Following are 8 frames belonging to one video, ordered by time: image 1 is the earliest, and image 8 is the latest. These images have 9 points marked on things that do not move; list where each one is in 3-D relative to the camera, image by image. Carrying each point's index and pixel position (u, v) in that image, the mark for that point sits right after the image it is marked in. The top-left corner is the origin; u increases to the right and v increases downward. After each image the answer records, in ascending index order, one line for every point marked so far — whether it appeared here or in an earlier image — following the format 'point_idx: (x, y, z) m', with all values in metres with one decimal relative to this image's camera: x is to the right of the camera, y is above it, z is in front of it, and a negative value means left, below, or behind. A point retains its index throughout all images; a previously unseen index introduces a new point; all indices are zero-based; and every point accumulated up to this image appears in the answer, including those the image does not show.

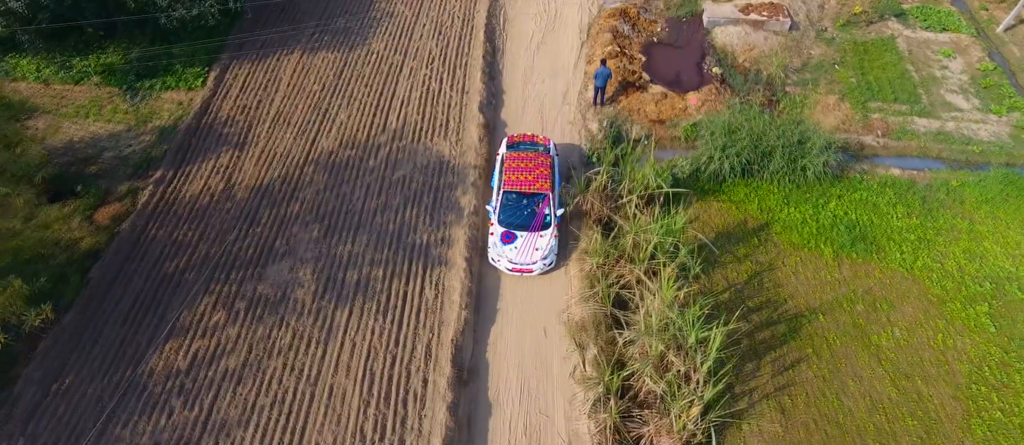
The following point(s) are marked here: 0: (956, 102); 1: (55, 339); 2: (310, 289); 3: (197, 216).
0: (+11.4, +3.1, +14.9) m
1: (-7.4, -1.9, +9.5) m
2: (-3.6, -1.2, +10.4) m
3: (-6.1, +0.1, +11.3) m
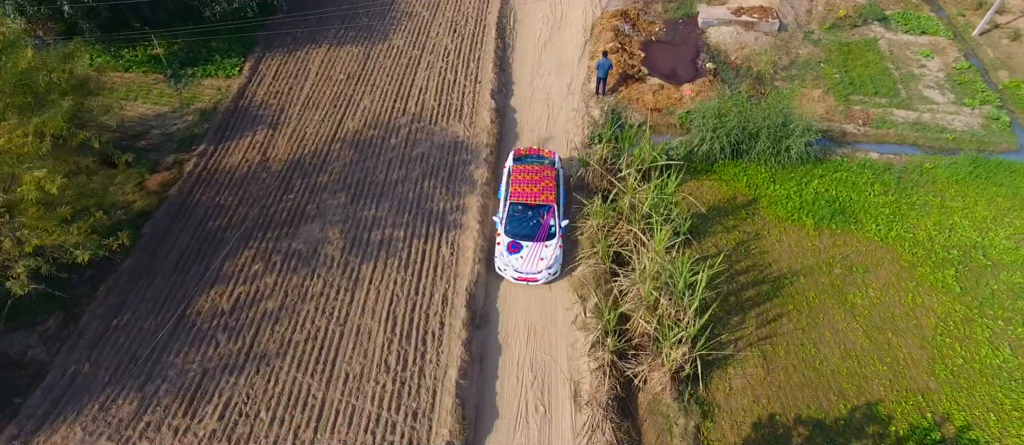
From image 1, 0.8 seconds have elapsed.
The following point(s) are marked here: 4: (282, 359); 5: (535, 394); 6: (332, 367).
0: (+11.7, +3.5, +16.1) m
1: (-7.3, -1.1, +10.6) m
2: (-3.5, -0.5, +11.5) m
3: (-6.0, +0.8, +12.5) m
4: (-3.9, -2.3, +9.8) m
5: (+0.3, -2.9, +9.7) m
6: (-3.0, -2.4, +9.7) m
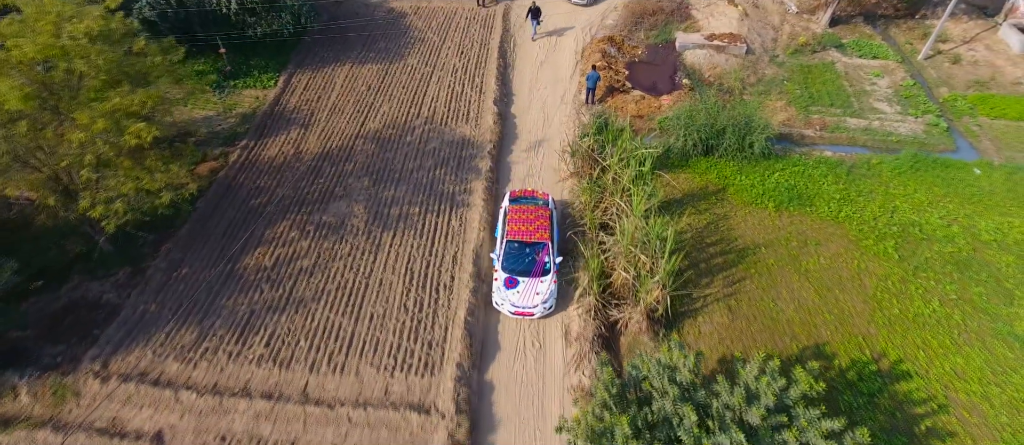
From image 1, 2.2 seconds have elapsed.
0: (+11.7, +3.6, +18.3) m
1: (-7.2, -0.4, +12.5) m
2: (-3.4, +0.1, +13.4) m
3: (-6.0, +1.3, +14.5) m
4: (-3.9, -1.6, +11.6) m
5: (+0.4, -2.2, +11.5) m
6: (-3.0, -1.7, +11.4) m
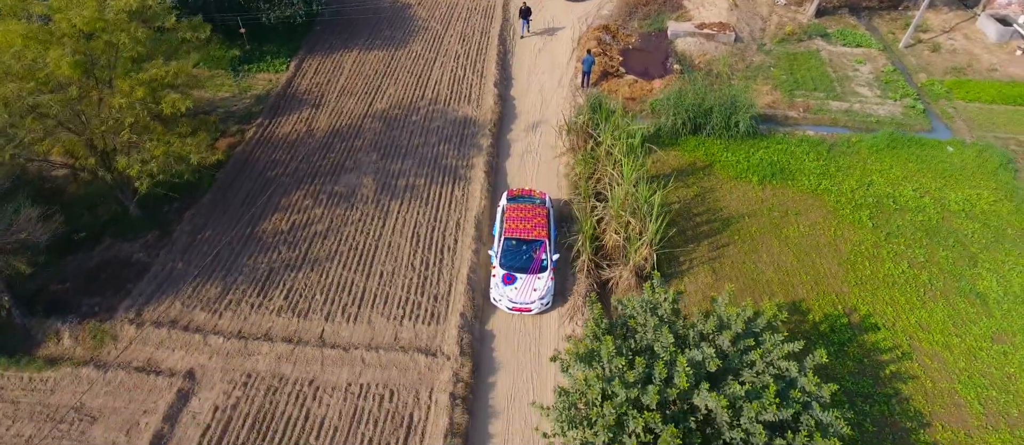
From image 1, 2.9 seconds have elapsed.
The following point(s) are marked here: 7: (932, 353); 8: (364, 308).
0: (+11.6, +4.3, +19.3) m
1: (-7.3, +0.3, +13.4) m
2: (-3.5, +0.8, +14.4) m
3: (-6.0, +2.0, +15.5) m
4: (-3.9, -0.8, +12.5) m
5: (+0.3, -1.4, +12.4) m
6: (-3.0, -1.0, +12.4) m
7: (+8.4, -2.6, +11.6) m
8: (-2.9, -1.7, +11.5) m
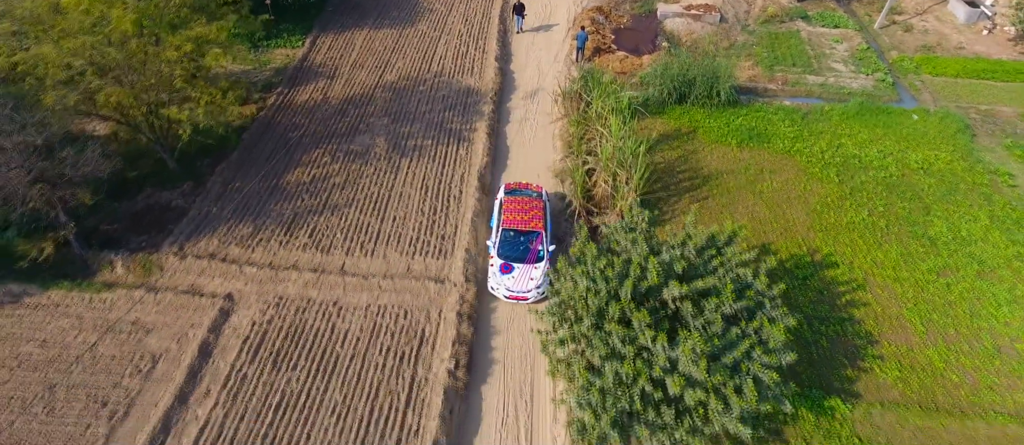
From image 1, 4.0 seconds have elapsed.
0: (+11.6, +5.5, +20.7) m
1: (-7.3, +1.5, +14.9) m
2: (-3.5, +2.0, +15.8) m
3: (-6.0, +3.2, +16.9) m
4: (-3.9, +0.3, +14.0) m
5: (+0.3, -0.2, +13.9) m
6: (-3.0, +0.2, +13.8) m
7: (+8.4, -1.4, +13.1) m
8: (-3.0, -0.5, +13.0) m
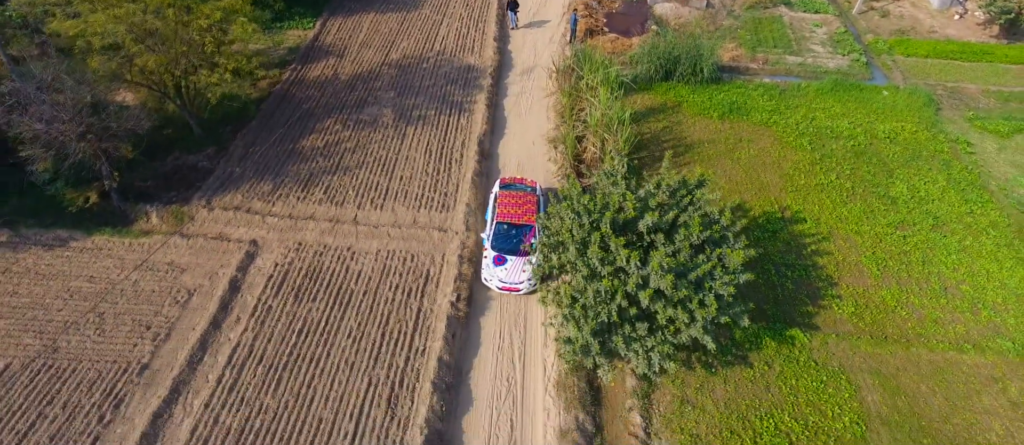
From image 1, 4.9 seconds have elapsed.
0: (+11.5, +6.6, +22.1) m
1: (-7.4, +2.6, +16.2) m
2: (-3.6, +3.1, +17.1) m
3: (-6.1, +4.3, +18.2) m
4: (-4.0, +1.4, +15.3) m
5: (+0.2, +0.8, +15.2) m
6: (-3.1, +1.3, +15.2) m
7: (+8.3, -0.4, +14.4) m
8: (-3.0, +0.5, +14.3) m
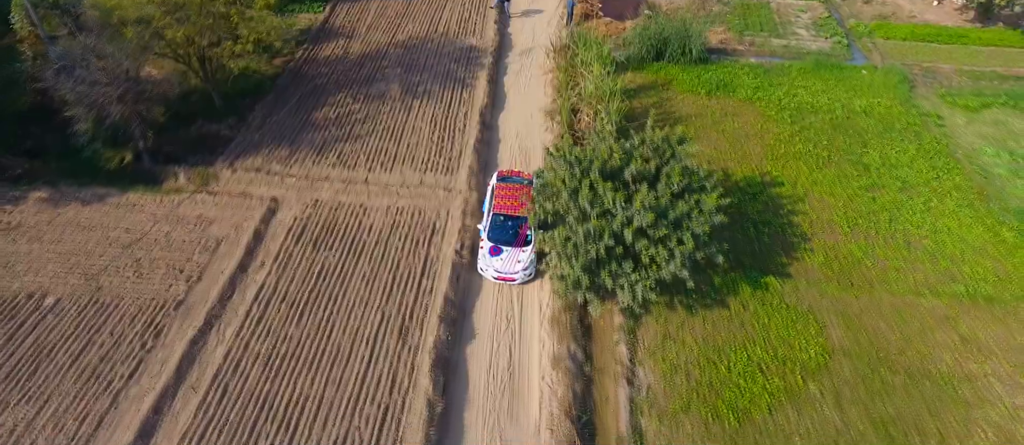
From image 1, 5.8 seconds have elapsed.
0: (+11.5, +7.6, +23.2) m
1: (-7.4, +3.6, +17.4) m
2: (-3.6, +4.1, +18.3) m
3: (-6.1, +5.3, +19.4) m
4: (-4.0, +2.4, +16.4) m
5: (+0.2, +1.8, +16.4) m
6: (-3.1, +2.3, +16.3) m
7: (+8.3, +0.6, +15.6) m
8: (-3.1, +1.5, +15.5) m
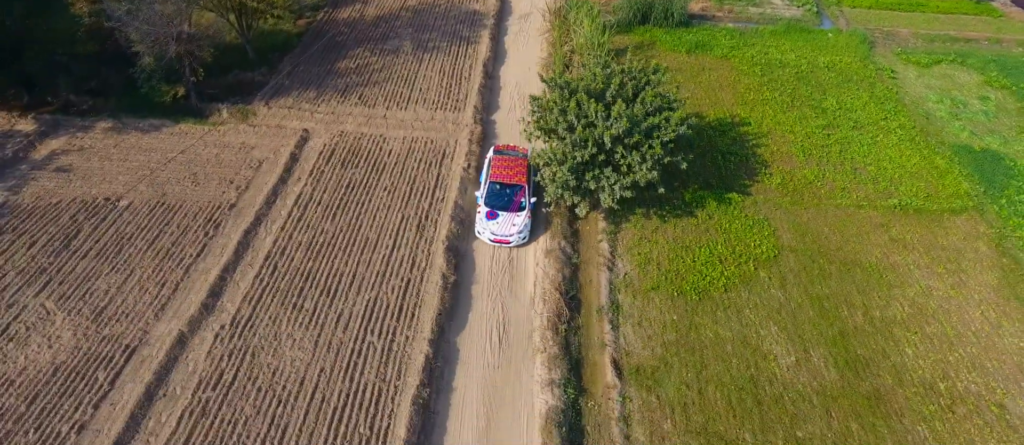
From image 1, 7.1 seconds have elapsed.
0: (+11.5, +9.6, +25.4) m
1: (-7.4, +5.6, +19.6) m
2: (-3.6, +6.2, +20.5) m
3: (-6.1, +7.4, +21.6) m
4: (-4.0, +4.5, +18.7) m
5: (+0.2, +3.9, +18.6) m
6: (-3.2, +4.3, +18.6) m
7: (+8.3, +2.6, +17.8) m
8: (-3.1, +3.6, +17.7) m
